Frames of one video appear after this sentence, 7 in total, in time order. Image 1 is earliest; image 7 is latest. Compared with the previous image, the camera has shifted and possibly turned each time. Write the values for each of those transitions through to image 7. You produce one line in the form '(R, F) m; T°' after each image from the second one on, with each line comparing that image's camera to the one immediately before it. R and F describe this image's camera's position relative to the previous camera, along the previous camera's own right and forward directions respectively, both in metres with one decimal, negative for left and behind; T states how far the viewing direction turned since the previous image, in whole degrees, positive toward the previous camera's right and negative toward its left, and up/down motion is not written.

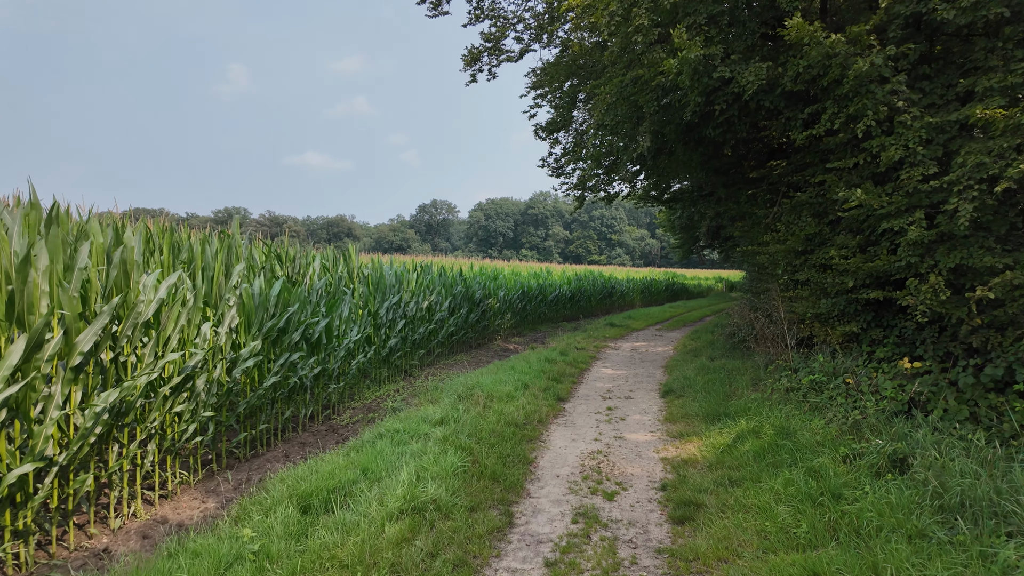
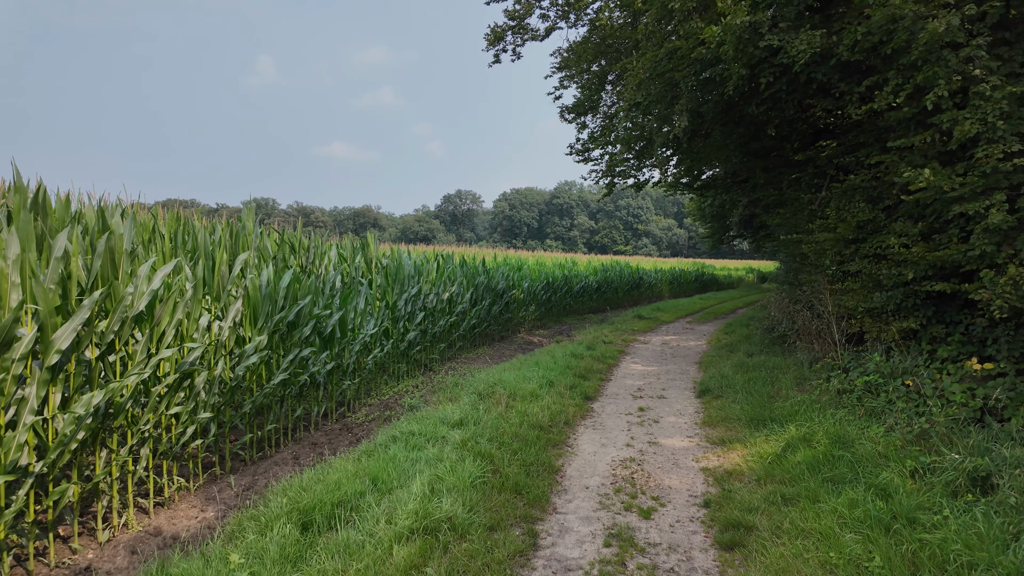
(0.0, +0.3) m; -2°
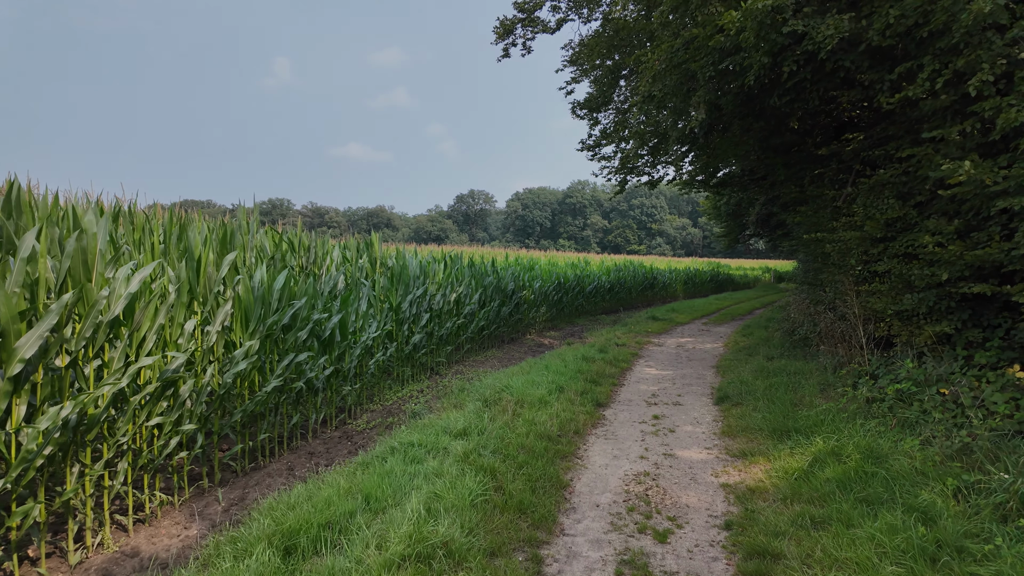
(0.0, +0.2) m; -1°
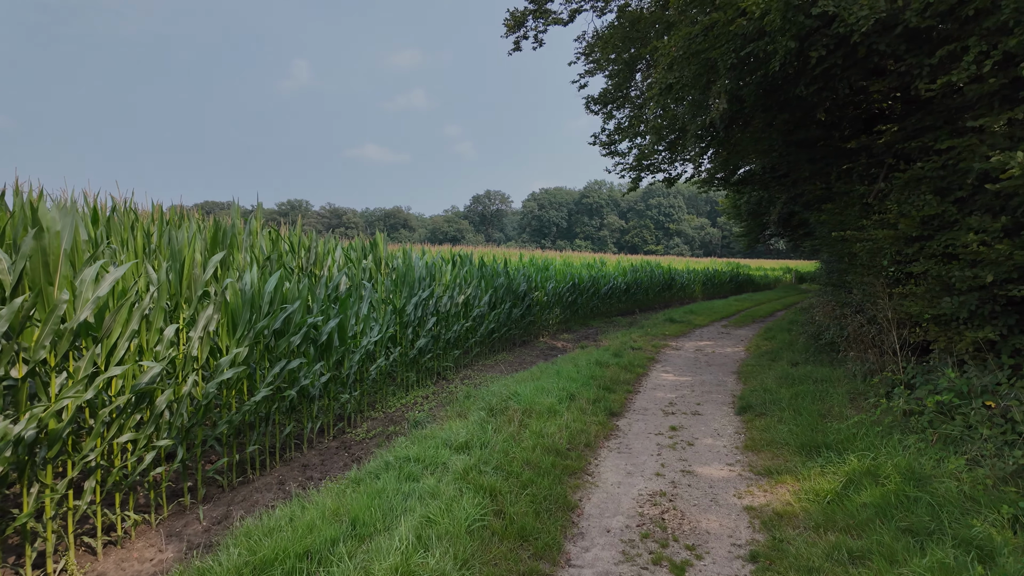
(+0.1, +0.3) m; -2°
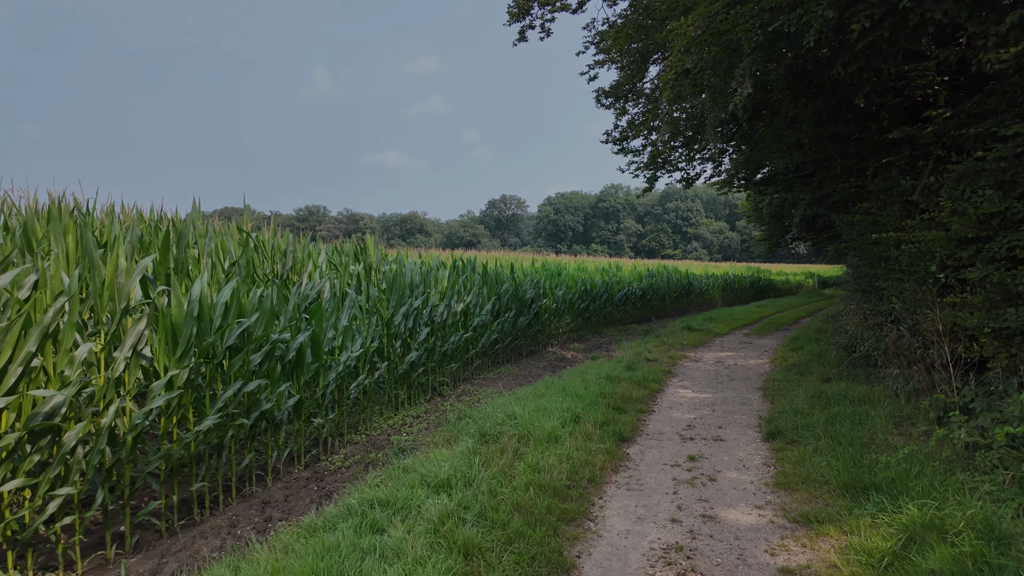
(+0.1, +0.5) m; -2°
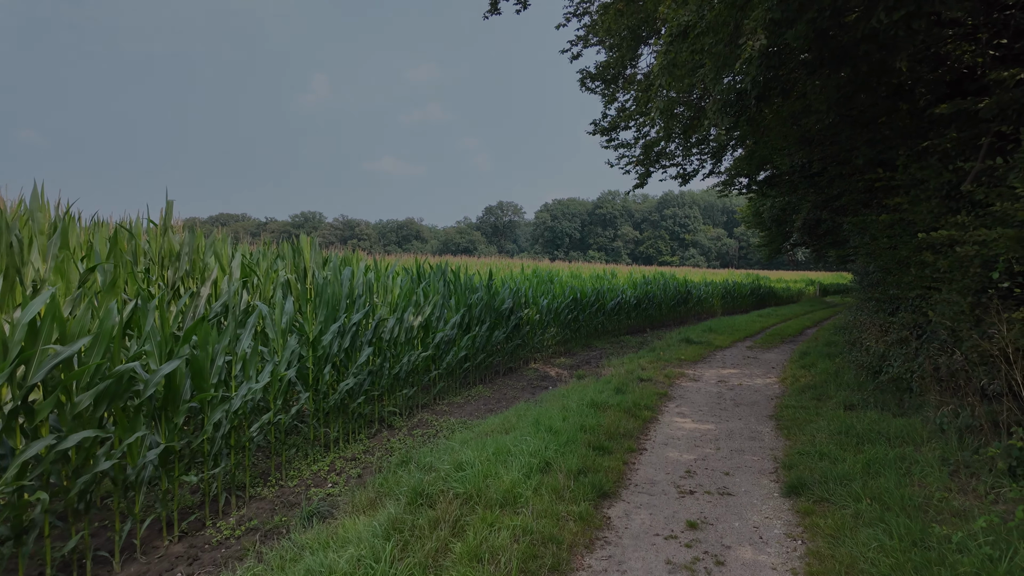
(+0.3, +0.9) m; 0°
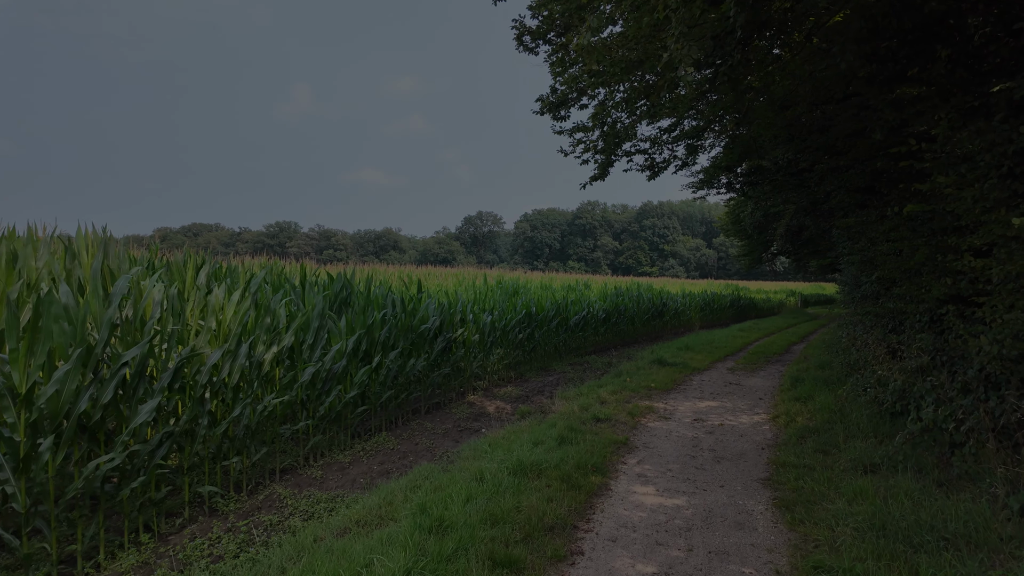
(+0.5, +1.4) m; +2°
